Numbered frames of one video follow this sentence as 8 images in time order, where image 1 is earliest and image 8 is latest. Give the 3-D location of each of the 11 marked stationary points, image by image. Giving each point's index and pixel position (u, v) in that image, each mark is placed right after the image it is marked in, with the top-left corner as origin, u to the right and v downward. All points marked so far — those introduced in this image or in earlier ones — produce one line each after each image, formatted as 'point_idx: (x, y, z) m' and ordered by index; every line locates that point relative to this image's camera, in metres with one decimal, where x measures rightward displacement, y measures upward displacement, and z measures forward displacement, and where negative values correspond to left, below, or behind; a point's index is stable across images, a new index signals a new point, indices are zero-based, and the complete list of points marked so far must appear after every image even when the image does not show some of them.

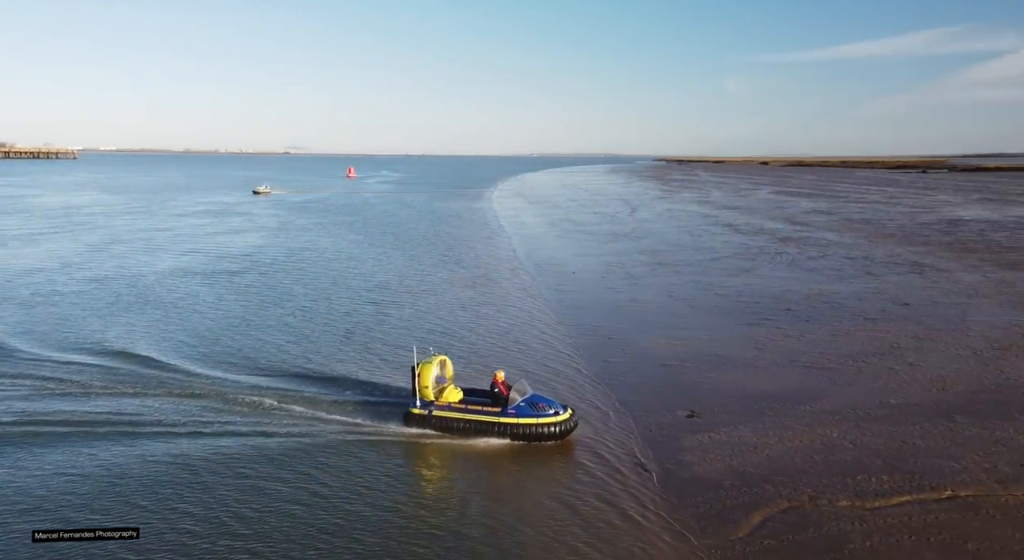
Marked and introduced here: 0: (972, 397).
0: (+8.1, -2.1, +11.8) m
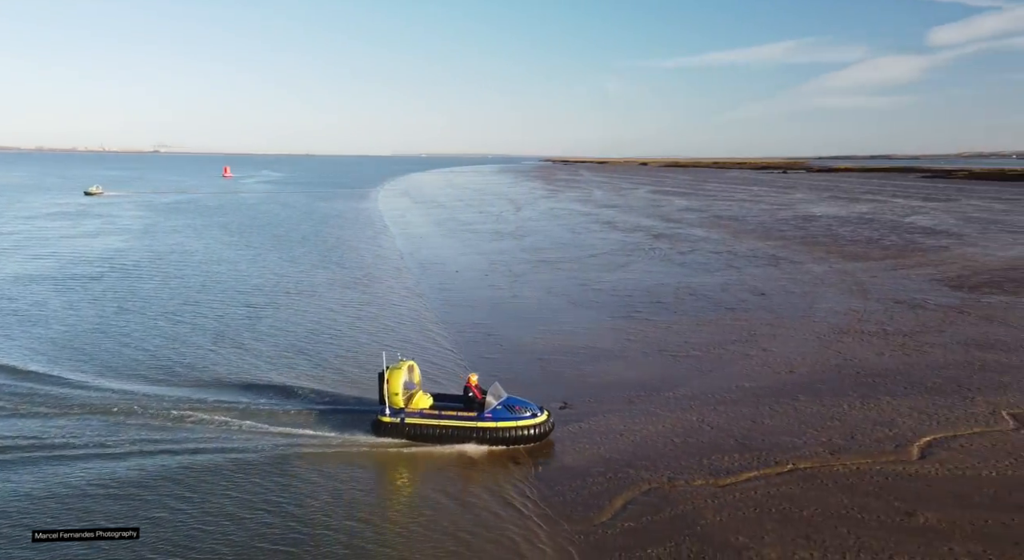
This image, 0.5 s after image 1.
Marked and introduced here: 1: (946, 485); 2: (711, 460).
0: (+5.8, -1.9, +12.9) m
1: (+5.4, -2.6, +8.5) m
2: (+2.8, -2.6, +9.7) m
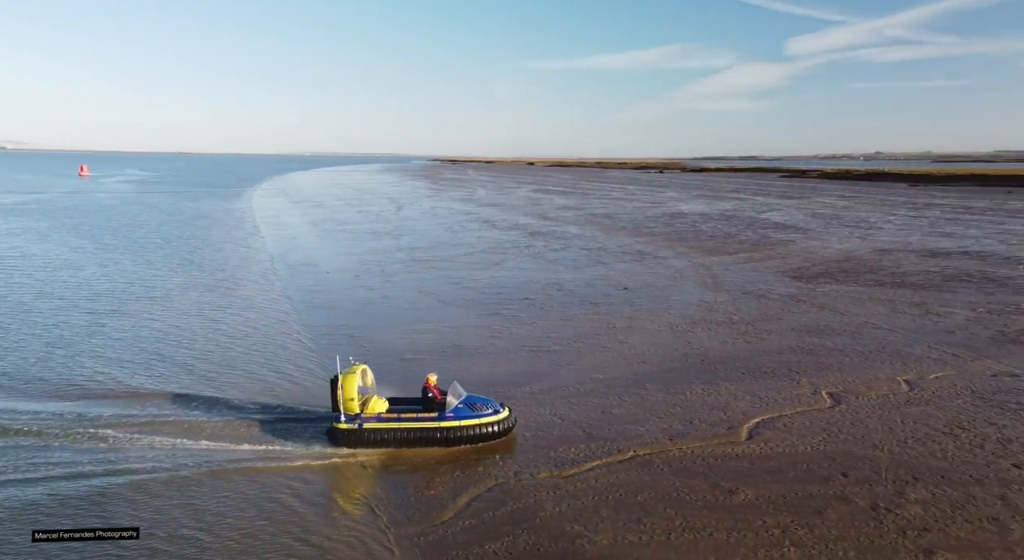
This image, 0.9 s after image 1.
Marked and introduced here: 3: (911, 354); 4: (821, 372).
0: (+3.0, -1.7, +13.5) m
1: (+3.4, -2.5, +9.1) m
2: (+0.7, -2.5, +9.8) m
3: (+8.1, -1.5, +13.7) m
4: (+5.9, -1.7, +12.8) m
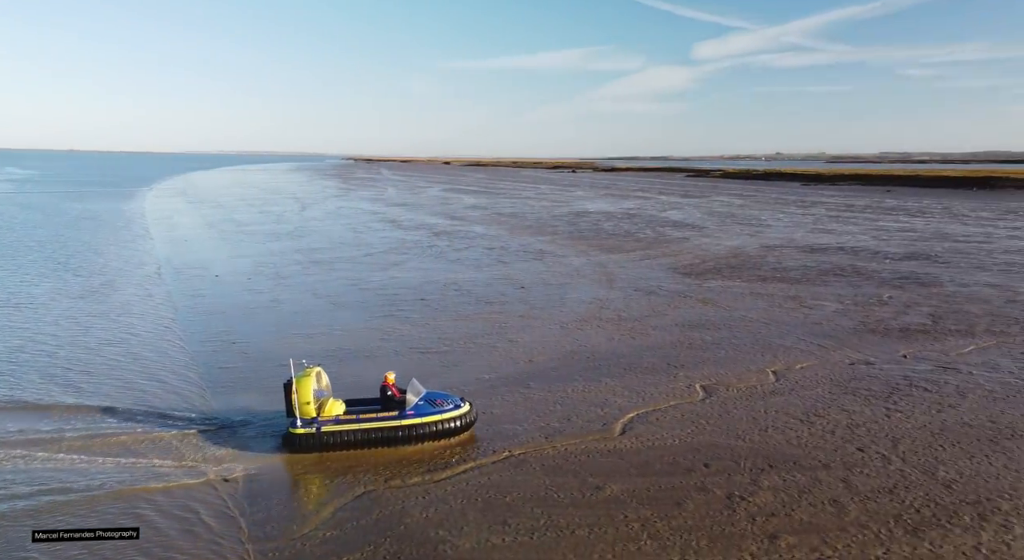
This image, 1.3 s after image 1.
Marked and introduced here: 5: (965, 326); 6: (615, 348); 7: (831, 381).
0: (+0.8, -1.7, +13.7) m
1: (+1.7, -2.4, +9.3) m
2: (-1.1, -2.5, +9.7) m
3: (+5.7, -1.4, +14.5) m
4: (+3.7, -1.7, +13.3) m
5: (+10.4, -1.1, +15.7) m
6: (+2.2, -1.5, +14.6) m
7: (+5.7, -1.8, +12.2) m
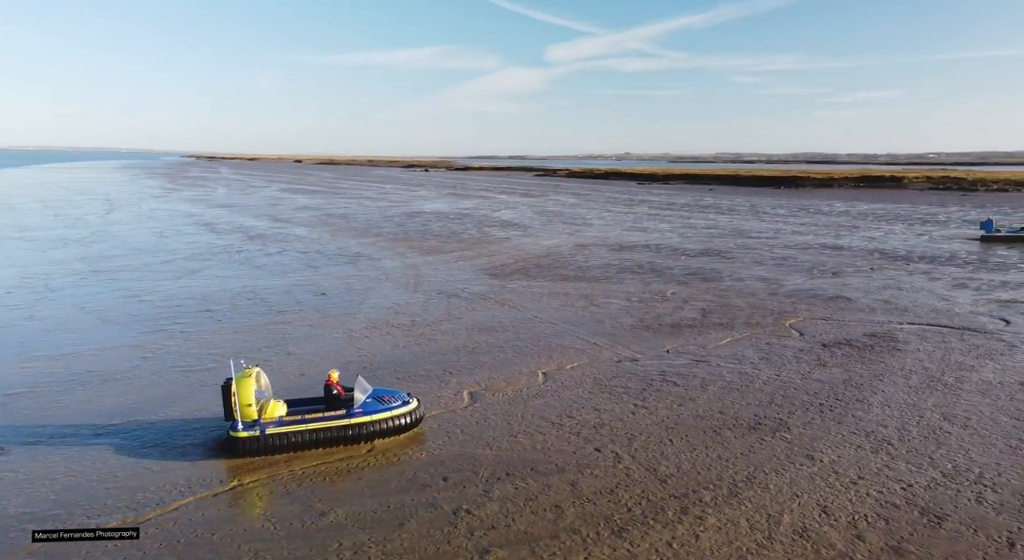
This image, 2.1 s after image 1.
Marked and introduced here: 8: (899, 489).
0: (-3.6, -1.9, +13.0) m
1: (-1.8, -2.6, +9.0) m
2: (-4.7, -2.8, +8.7) m
3: (+1.0, -1.4, +14.8) m
4: (-0.7, -1.8, +13.2) m
5: (+5.4, -1.0, +17.0) m
6: (-2.4, -1.6, +14.2) m
7: (+1.5, -1.9, +12.6) m
8: (+4.7, -2.5, +8.2) m
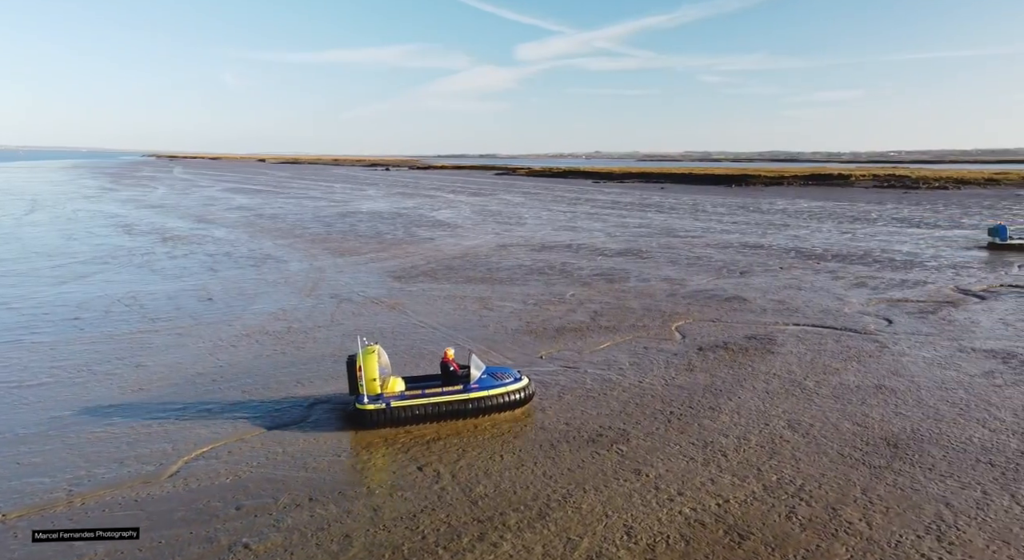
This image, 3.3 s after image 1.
0: (-6.3, -2.0, +12.2) m
1: (-4.2, -2.7, +8.2) m
2: (-7.0, -2.9, +7.8) m
3: (-1.7, -1.5, +14.2) m
4: (-3.3, -1.9, +12.5) m
5: (+2.5, -1.0, +16.6) m
6: (-5.1, -1.7, +13.4) m
7: (-1.1, -1.9, +12.0) m
8: (+2.3, -2.6, +7.8) m
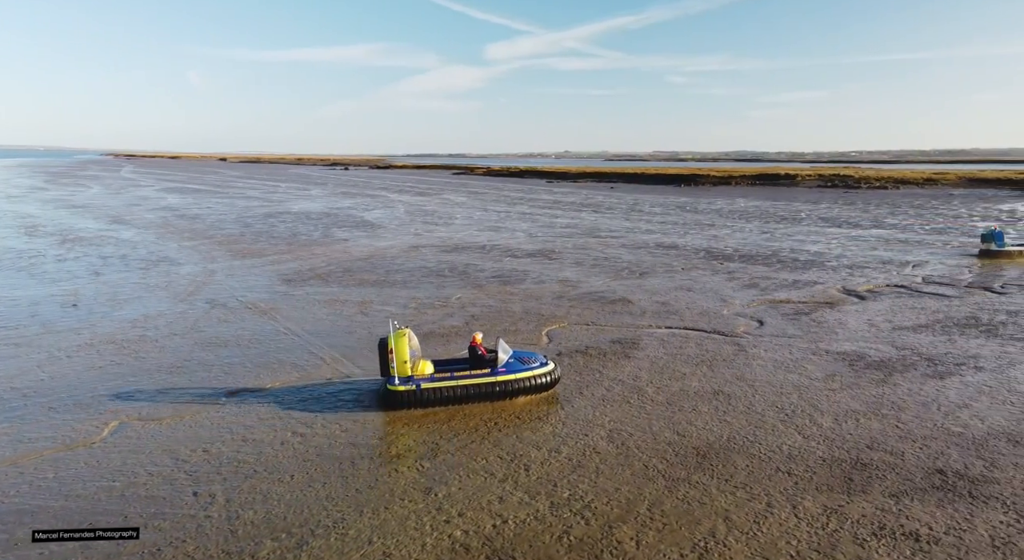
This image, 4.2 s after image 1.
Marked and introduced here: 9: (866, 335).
0: (-9.1, -2.2, +11.2) m
1: (-6.8, -2.8, +7.4) m
2: (-9.6, -3.1, +6.9) m
3: (-4.6, -1.6, +13.5) m
4: (-6.2, -2.0, +11.8) m
5: (-0.6, -1.1, +16.2) m
6: (-8.0, -1.9, +12.6) m
7: (-3.9, -2.1, +11.4) m
8: (-0.3, -2.7, +7.4) m
9: (+7.7, -1.2, +14.7) m
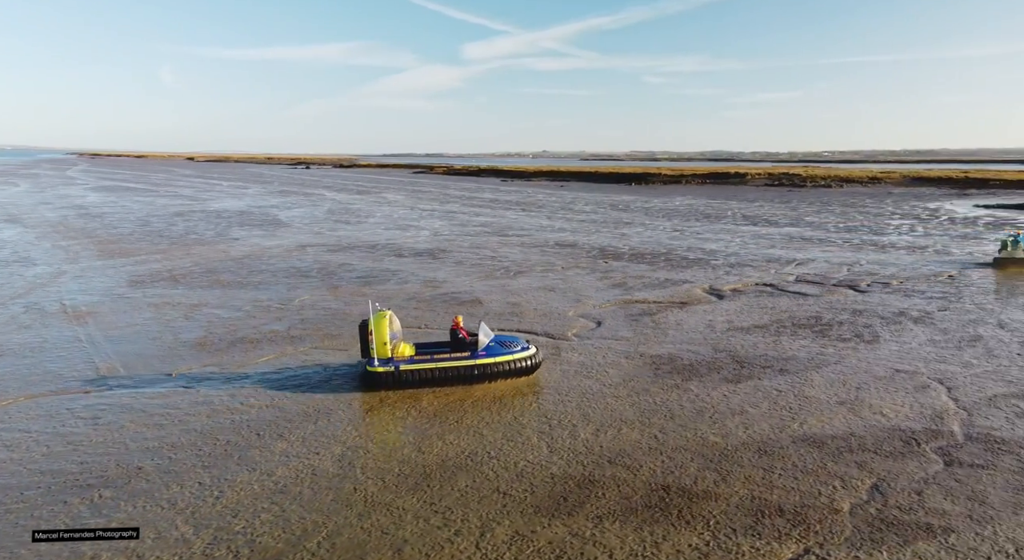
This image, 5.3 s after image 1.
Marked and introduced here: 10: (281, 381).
0: (-12.7, -2.3, +9.8) m
1: (-10.2, -2.9, +6.1) m
2: (-13.0, -3.2, +5.5) m
3: (-8.4, -1.7, +12.3) m
4: (-9.9, -2.1, +10.5) m
5: (-4.5, -1.1, +15.2) m
6: (-11.7, -1.9, +11.2) m
7: (-7.5, -2.1, +10.2) m
8: (-3.7, -2.7, +6.4) m
9: (+3.8, -1.2, +14.1) m
10: (-4.0, -1.7, +12.0) m
